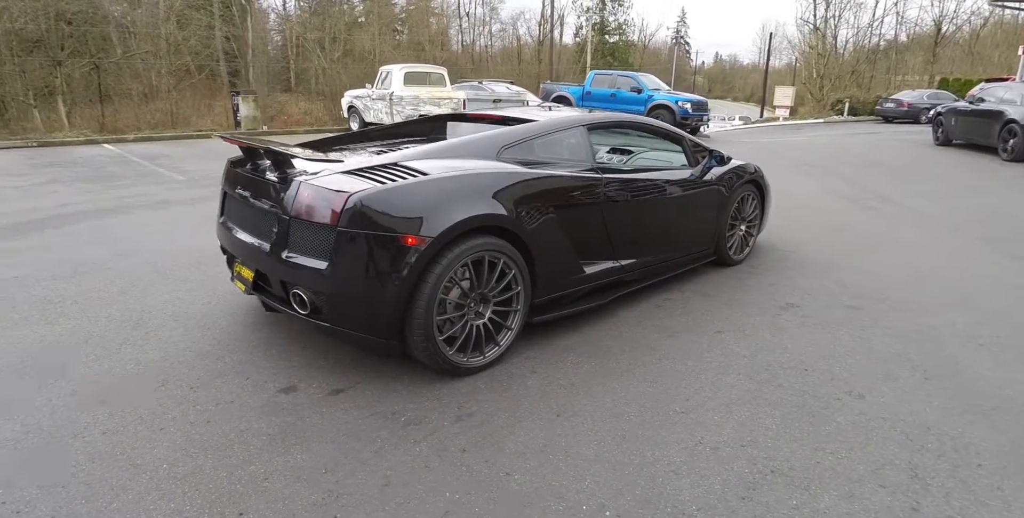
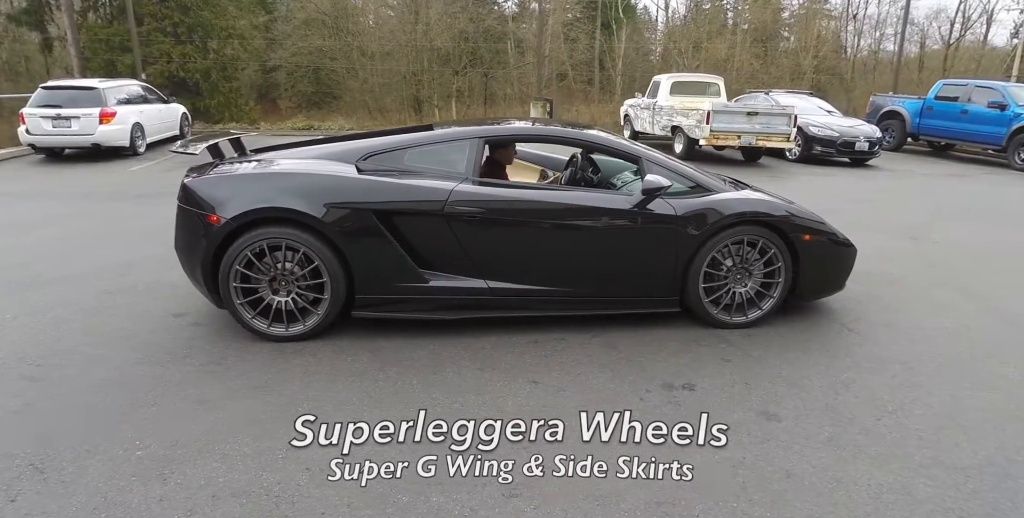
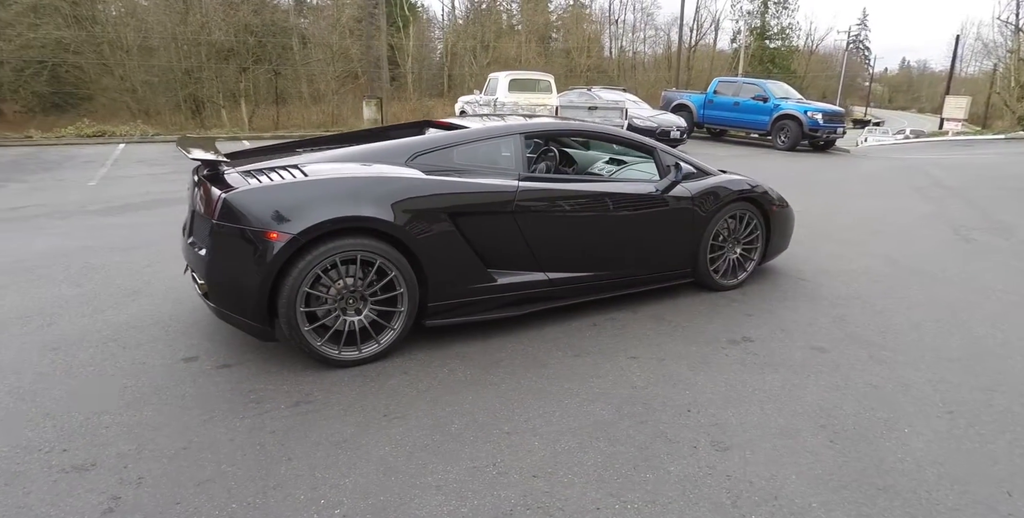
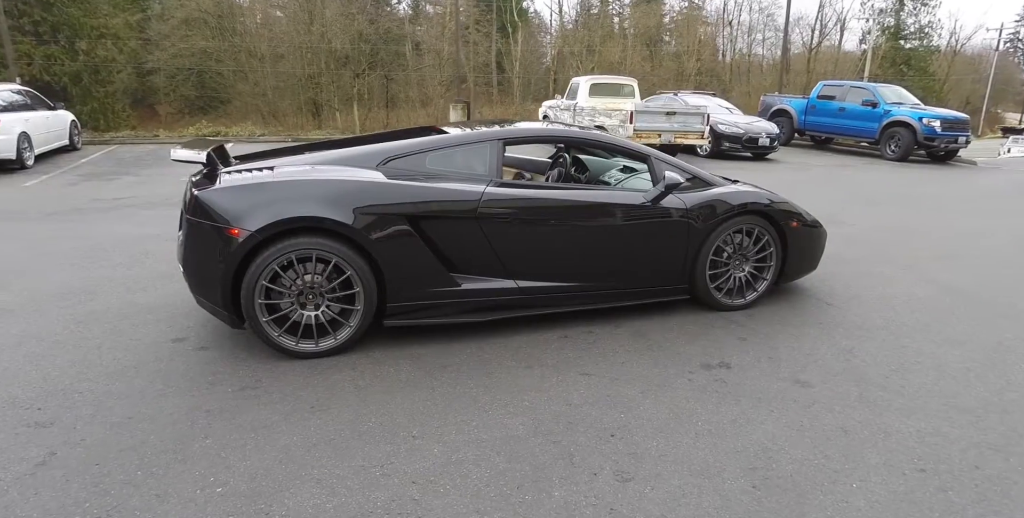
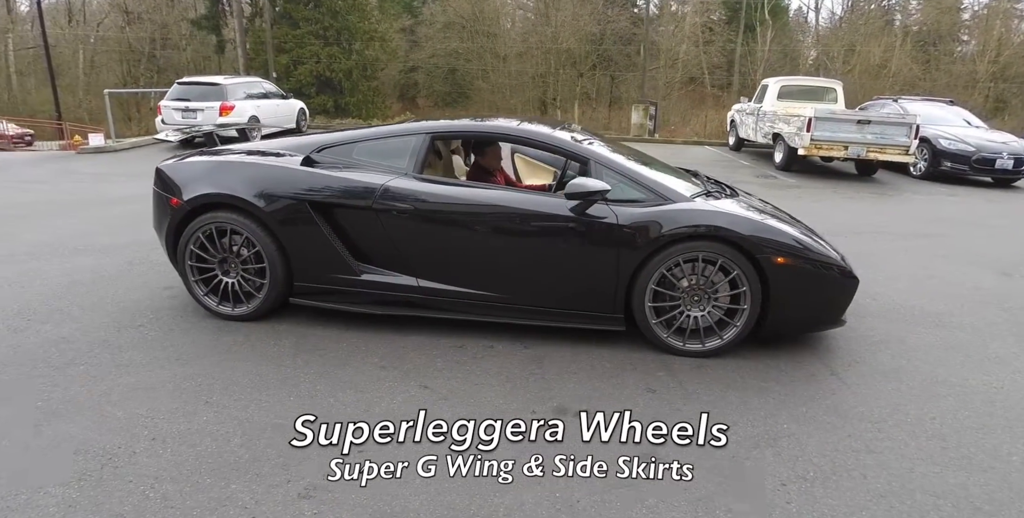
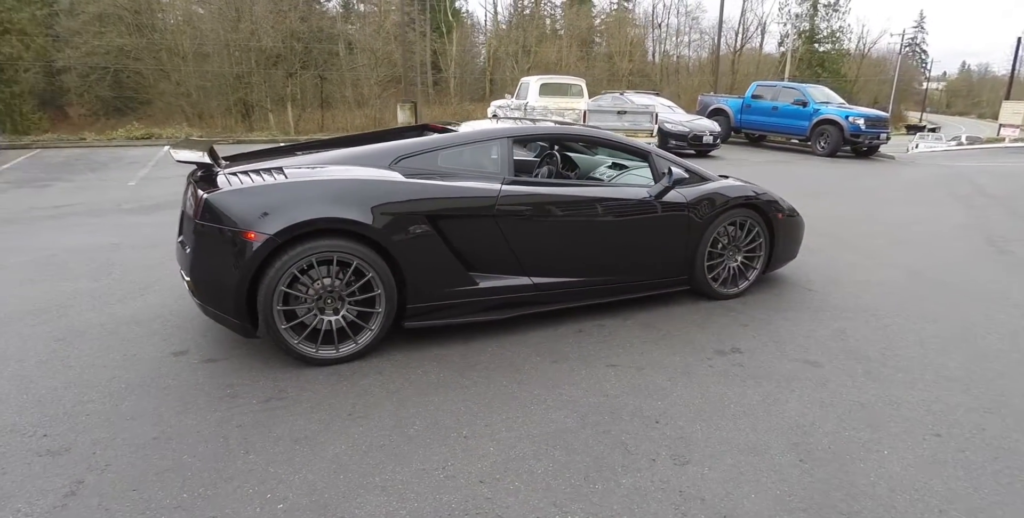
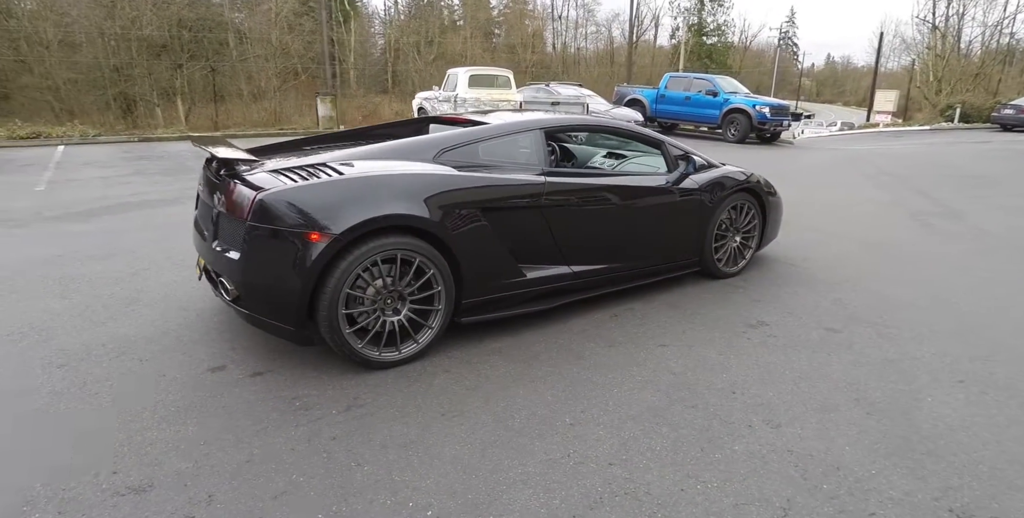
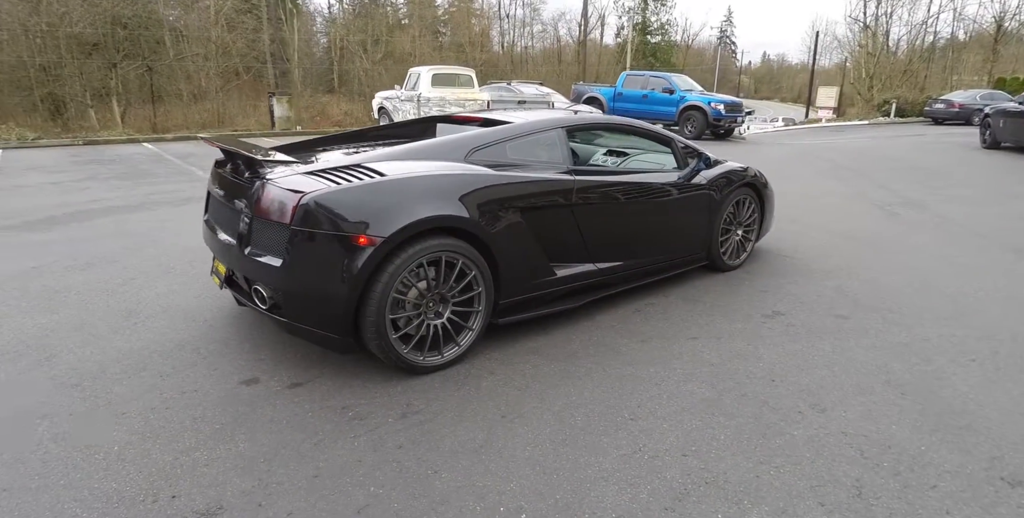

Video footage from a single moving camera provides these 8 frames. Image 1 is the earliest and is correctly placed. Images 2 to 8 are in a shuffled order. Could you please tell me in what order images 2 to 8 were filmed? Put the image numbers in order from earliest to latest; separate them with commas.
8, 7, 3, 6, 4, 2, 5
